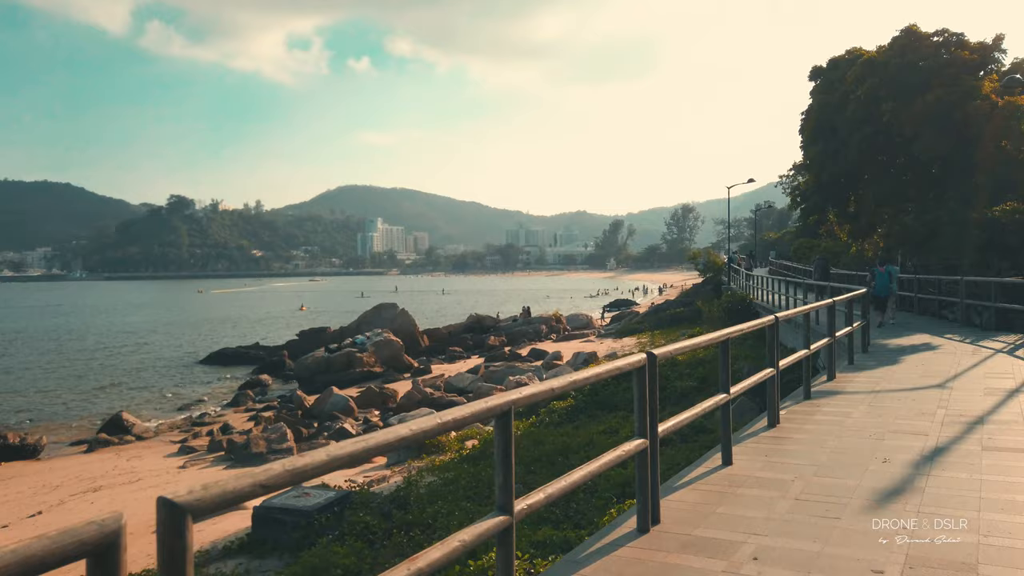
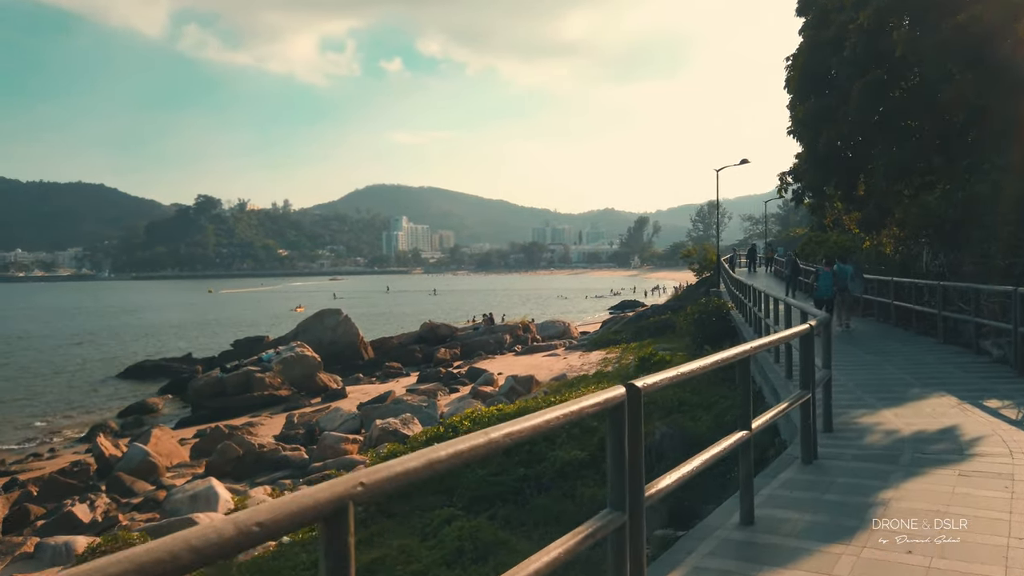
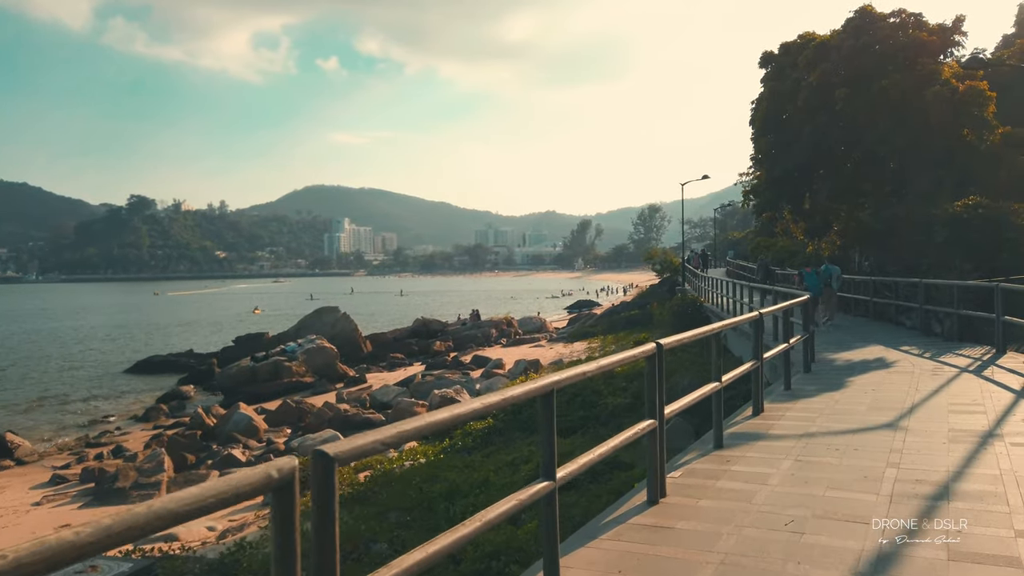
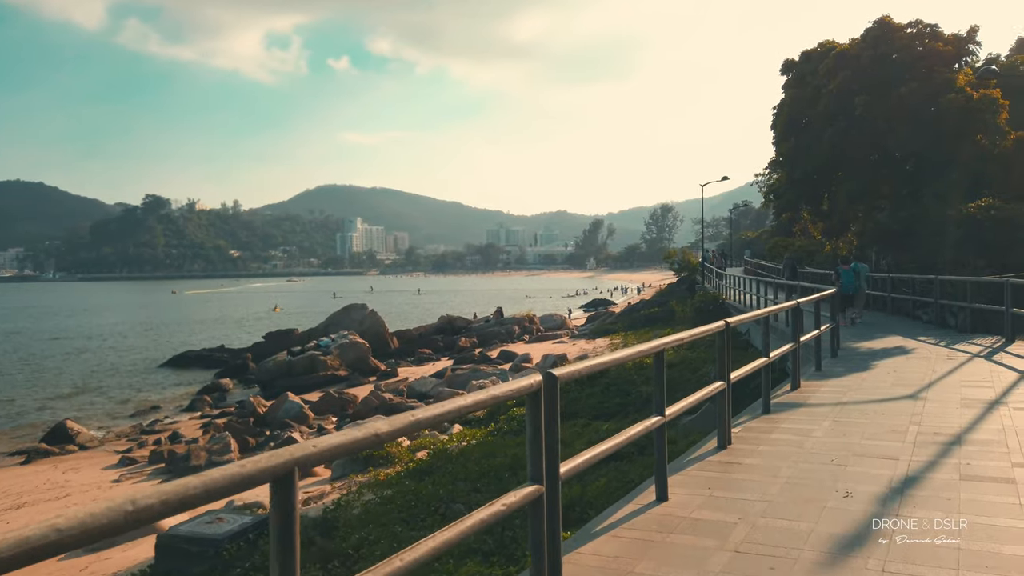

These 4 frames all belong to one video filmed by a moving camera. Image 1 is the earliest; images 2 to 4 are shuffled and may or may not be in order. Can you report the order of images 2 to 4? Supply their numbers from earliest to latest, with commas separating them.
4, 3, 2
